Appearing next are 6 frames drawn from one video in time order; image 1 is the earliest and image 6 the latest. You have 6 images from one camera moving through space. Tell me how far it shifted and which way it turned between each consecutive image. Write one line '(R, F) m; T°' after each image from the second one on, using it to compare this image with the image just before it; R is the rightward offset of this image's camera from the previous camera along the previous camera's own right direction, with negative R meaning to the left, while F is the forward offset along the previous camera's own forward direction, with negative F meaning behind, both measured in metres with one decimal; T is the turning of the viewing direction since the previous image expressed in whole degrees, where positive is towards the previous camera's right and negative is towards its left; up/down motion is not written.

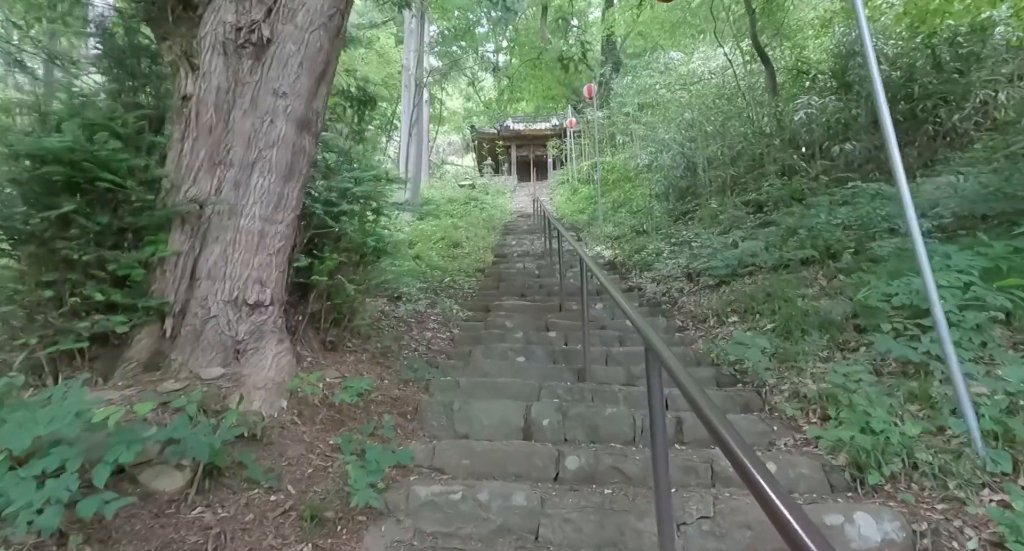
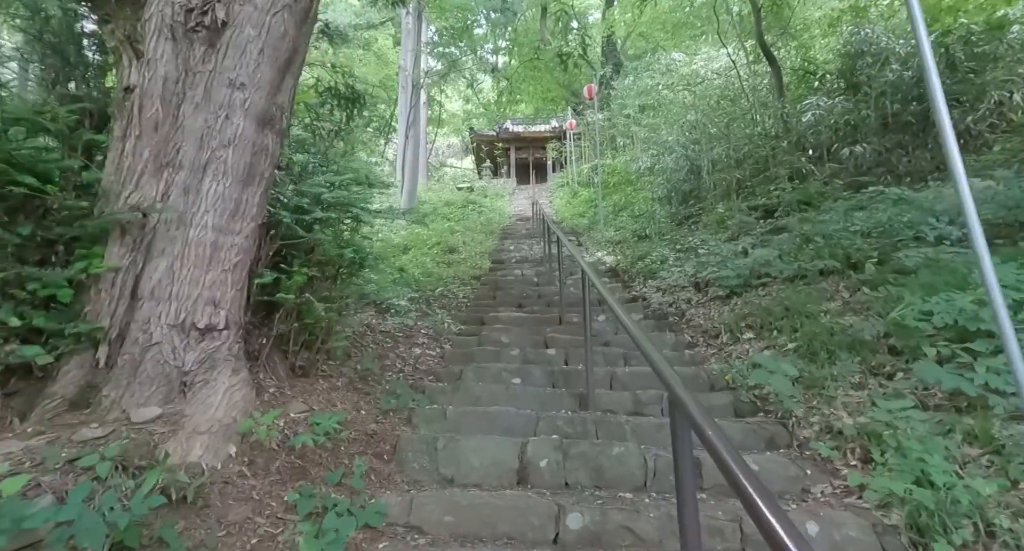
(0.0, +0.3) m; 0°
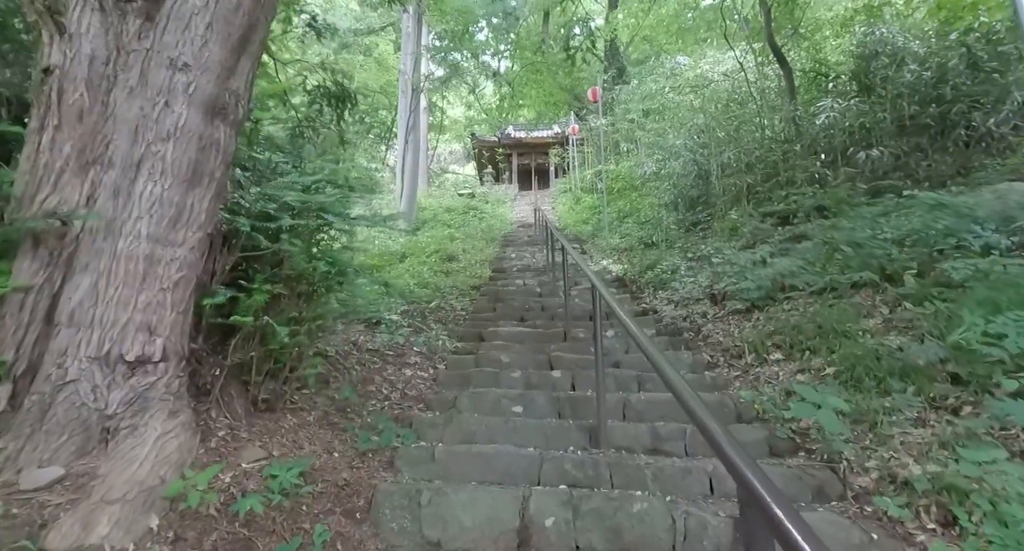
(0.0, +0.3) m; 0°
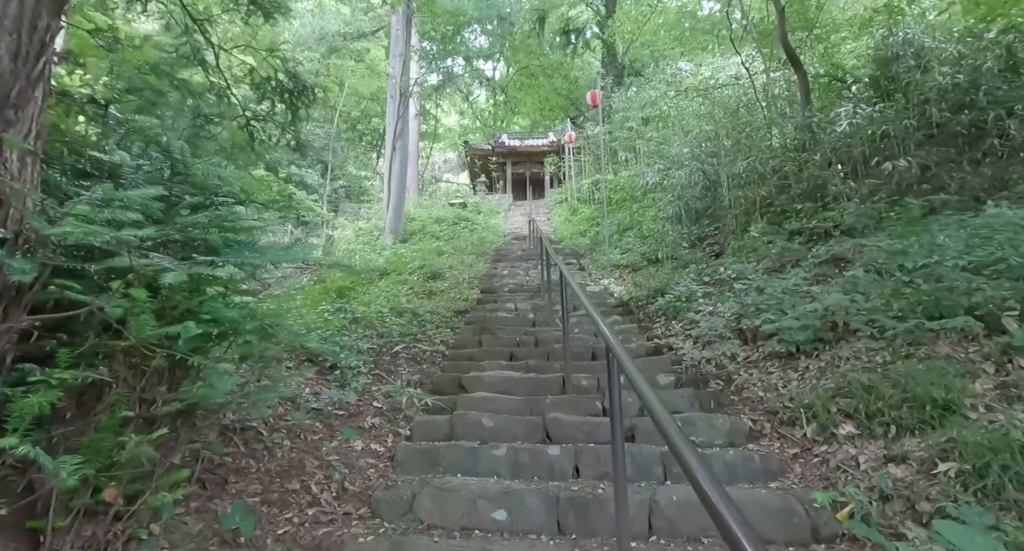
(0.0, +0.7) m; +1°
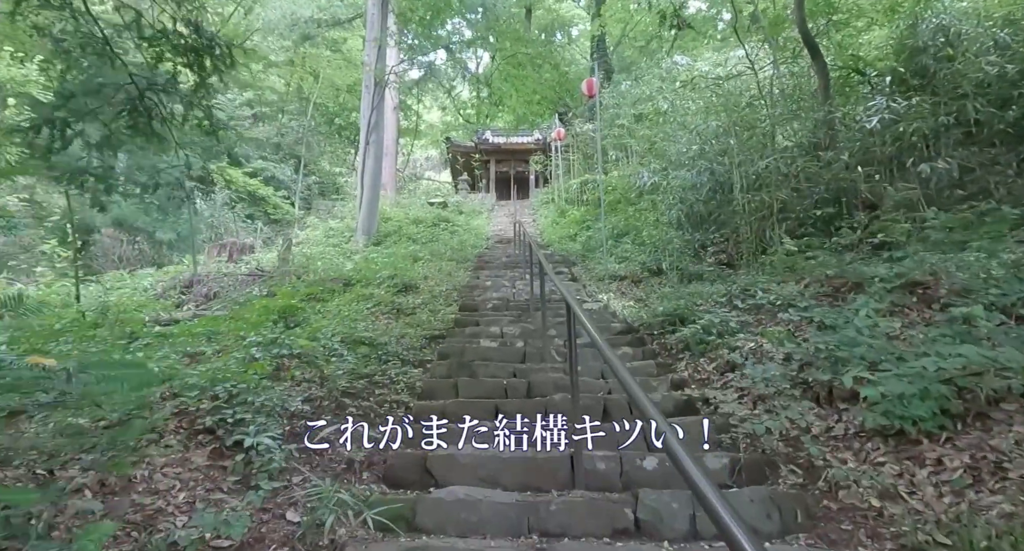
(0.0, +1.0) m; +2°
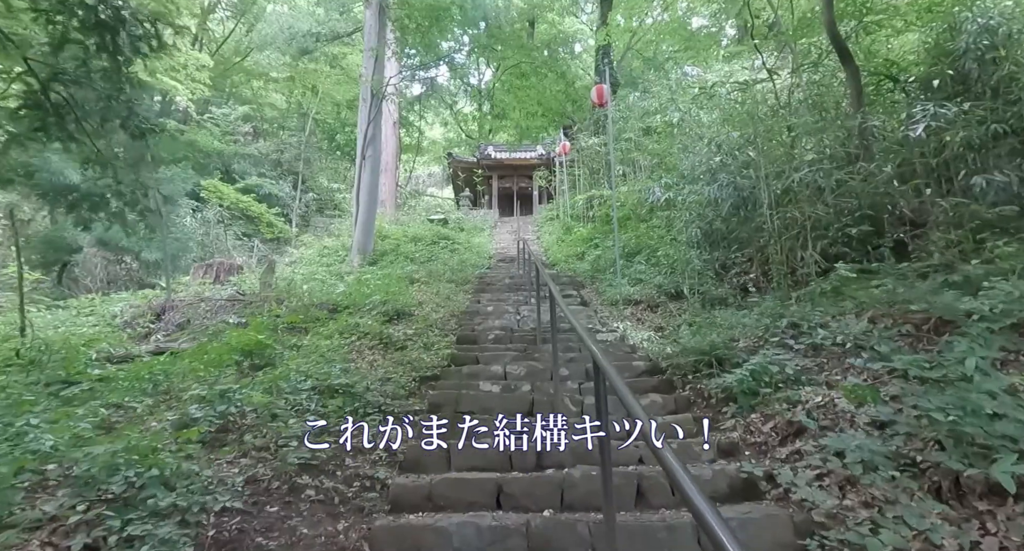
(0.0, +0.7) m; 0°
